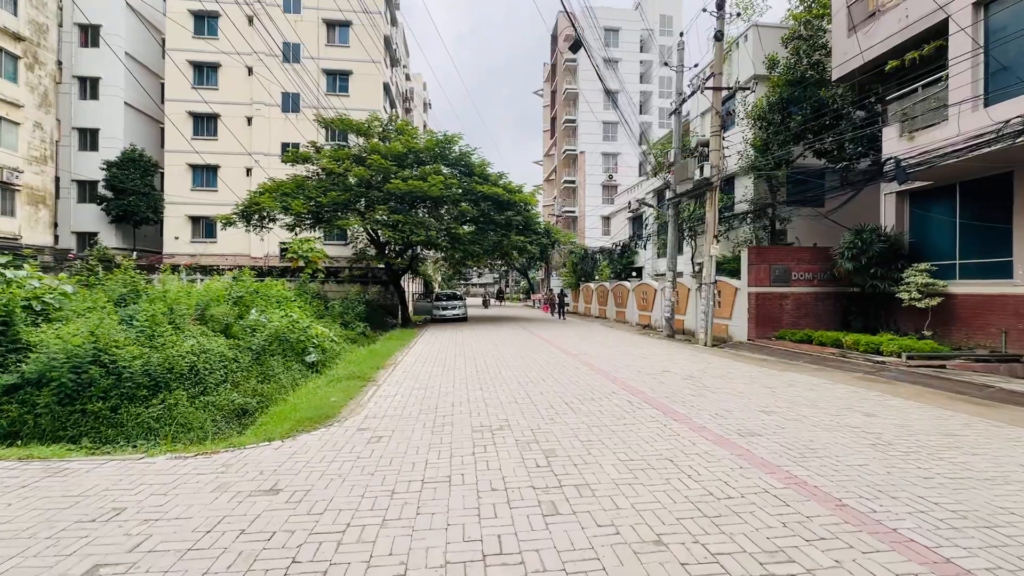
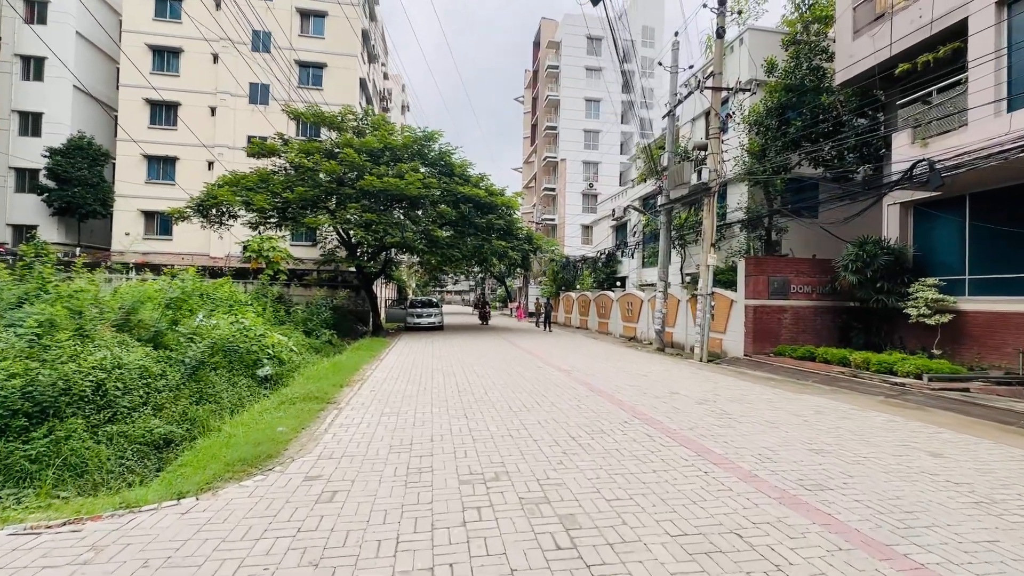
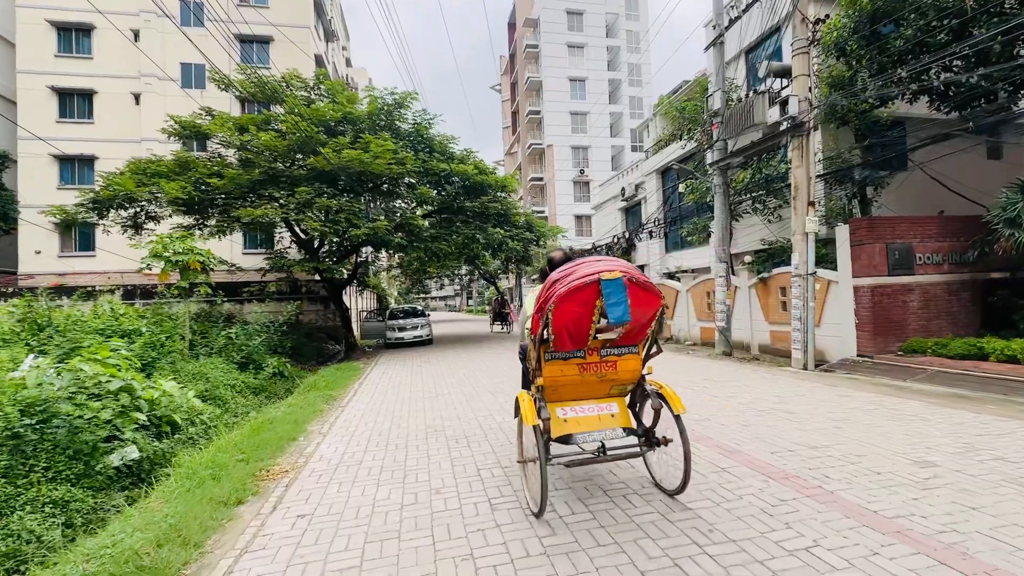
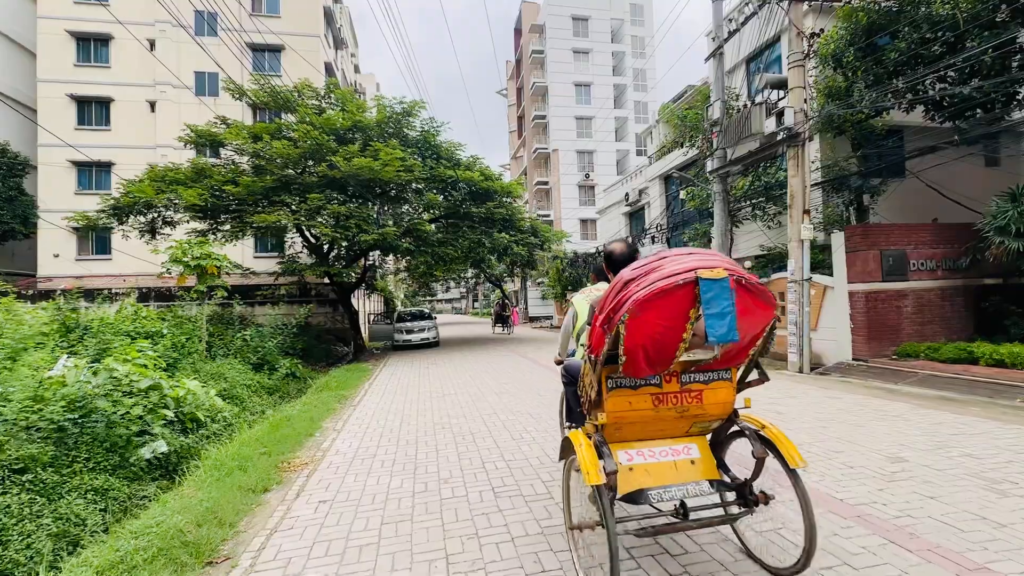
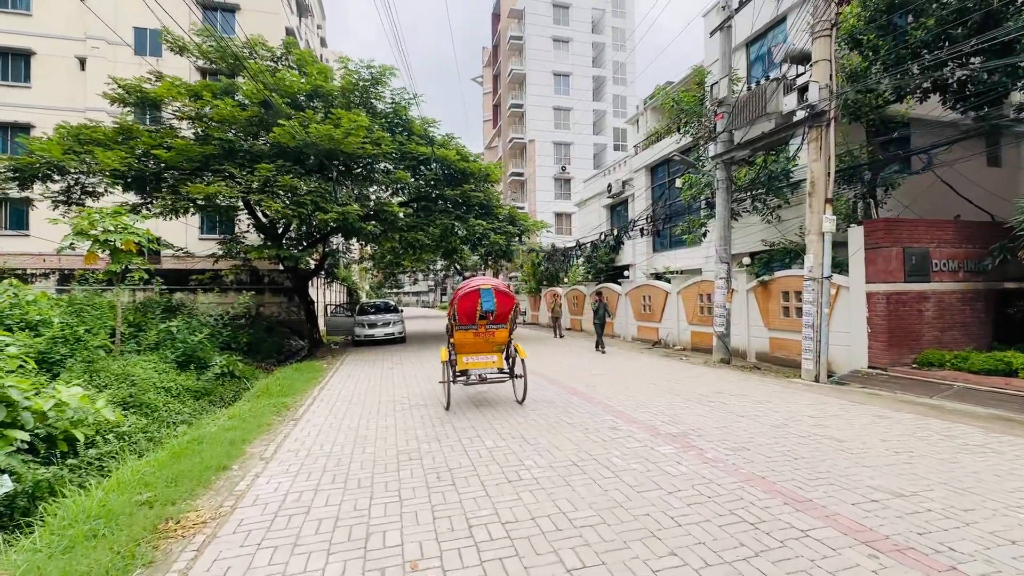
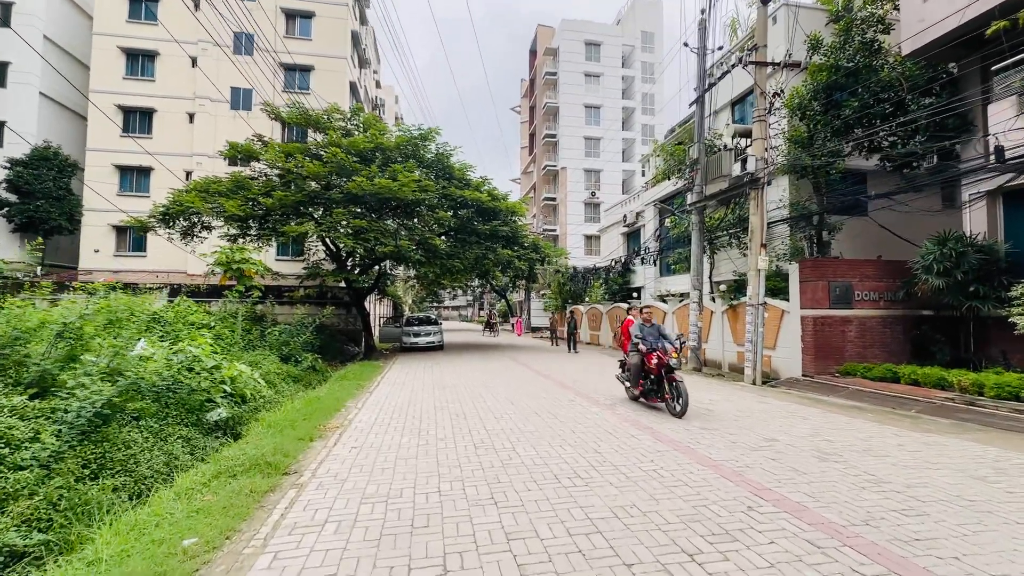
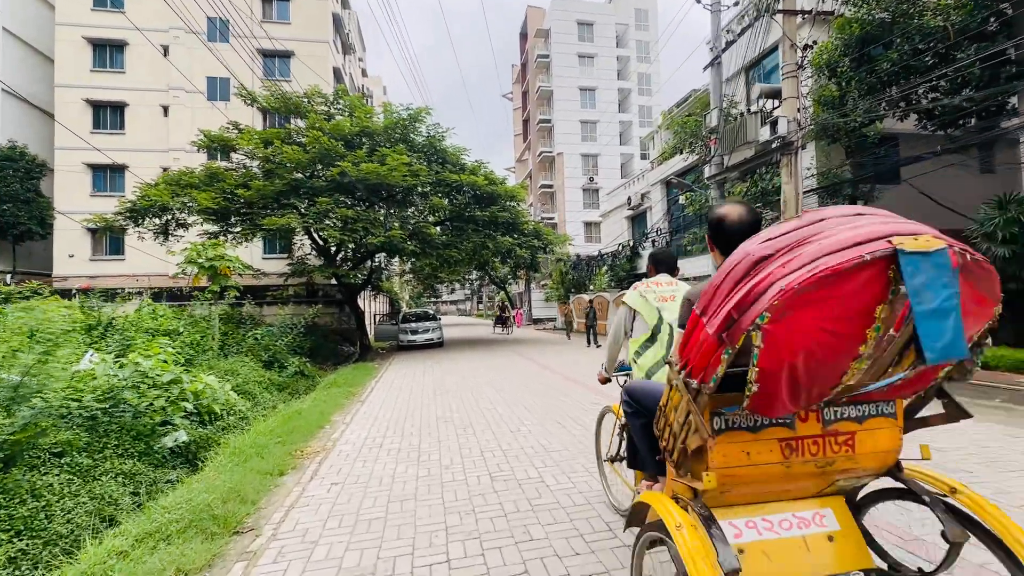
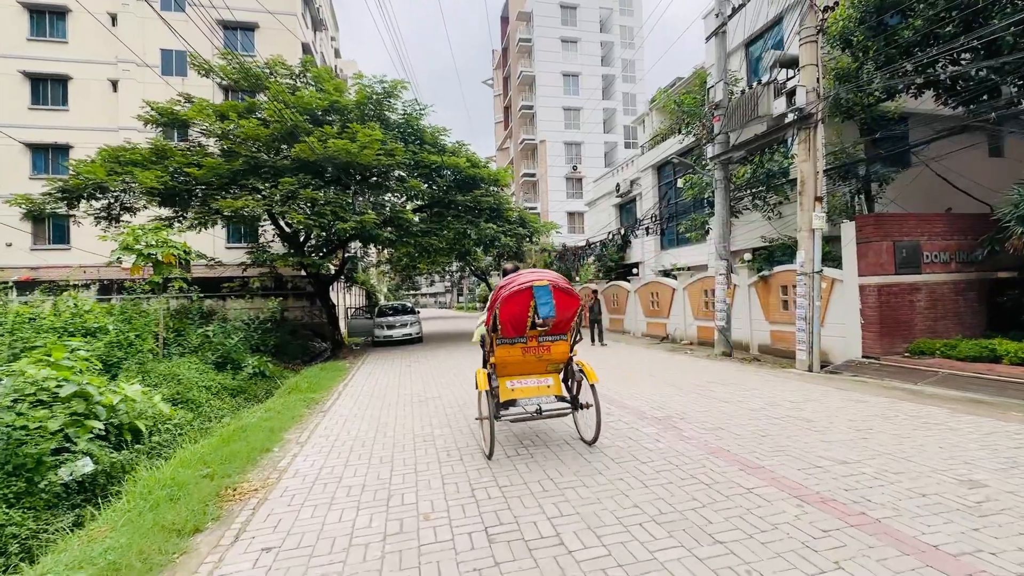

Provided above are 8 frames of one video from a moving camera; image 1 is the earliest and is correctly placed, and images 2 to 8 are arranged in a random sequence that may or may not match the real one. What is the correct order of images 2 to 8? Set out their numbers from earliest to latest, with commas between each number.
2, 6, 7, 4, 3, 8, 5
